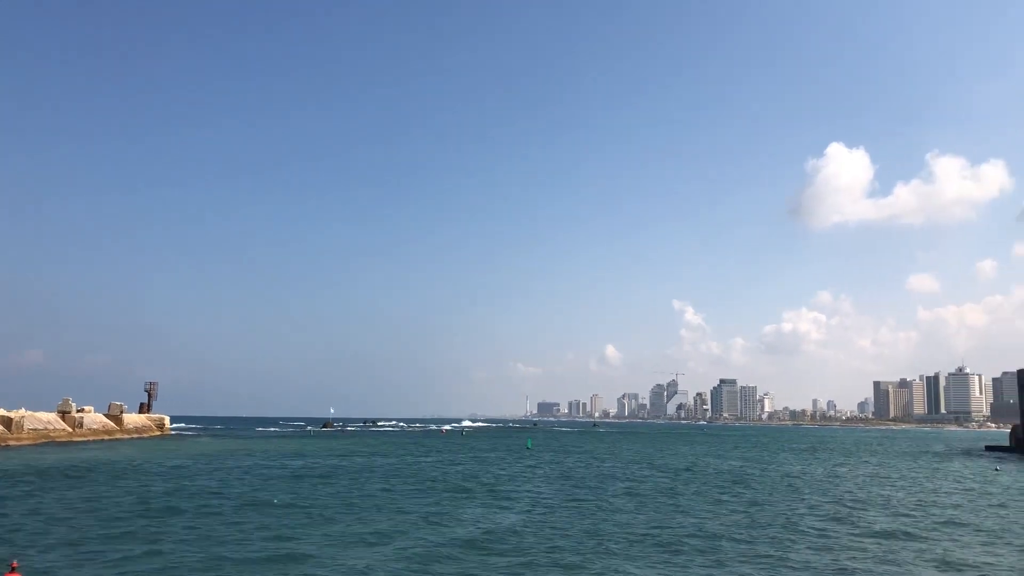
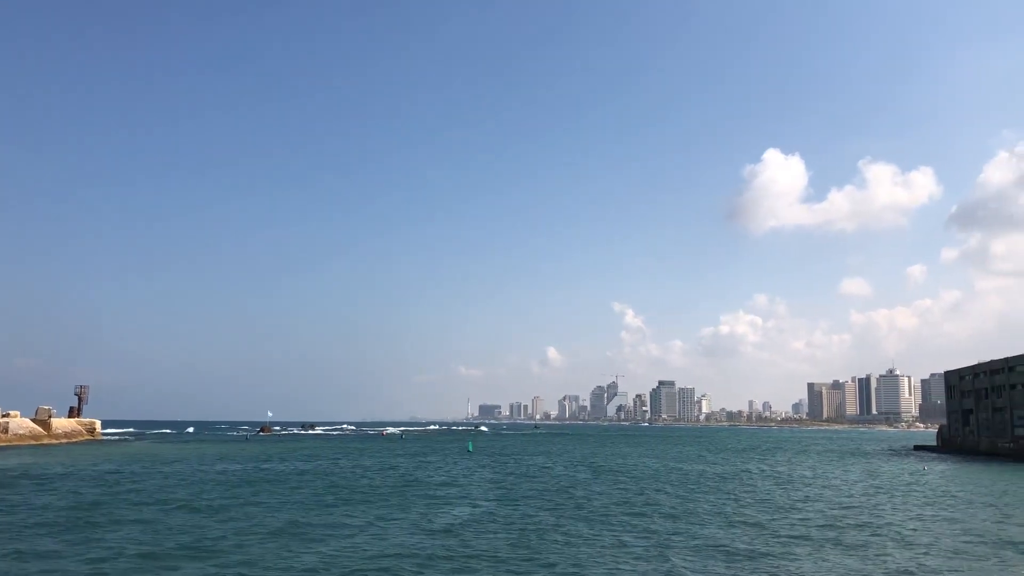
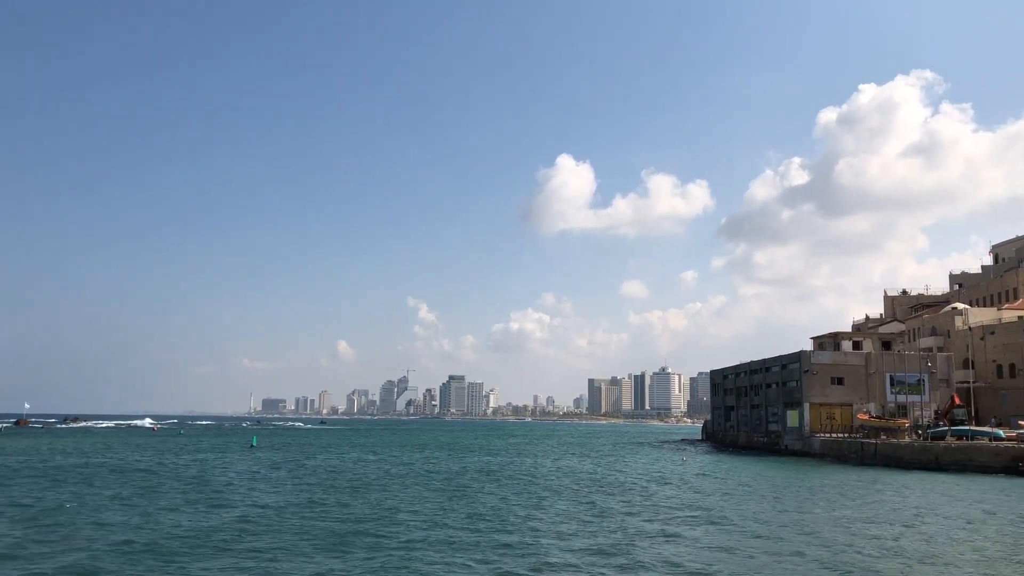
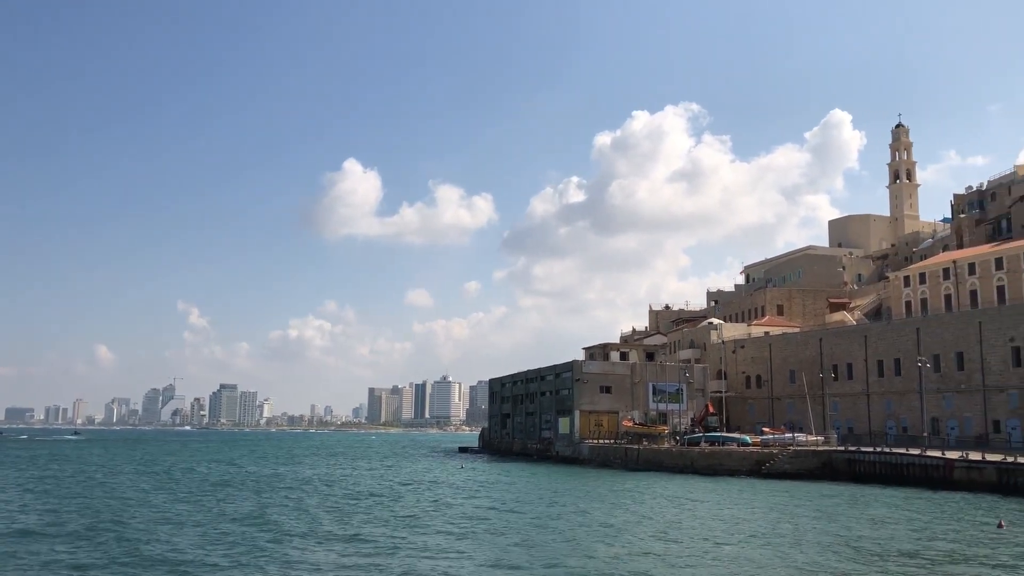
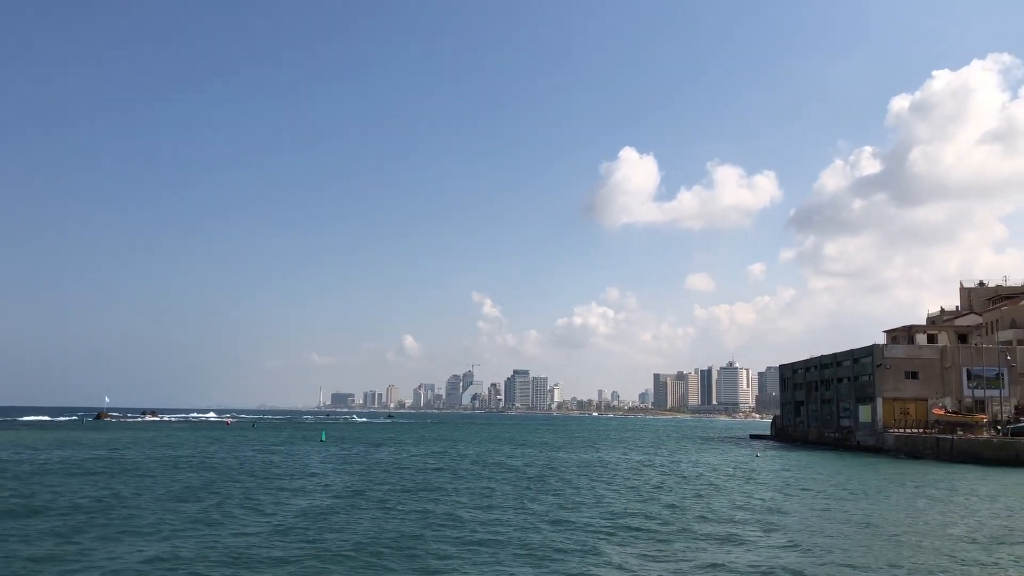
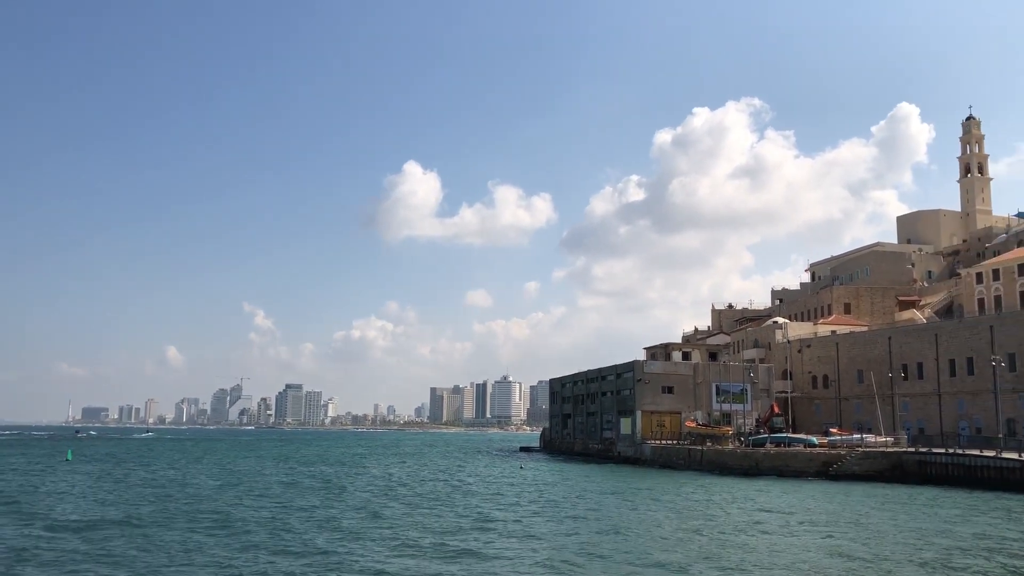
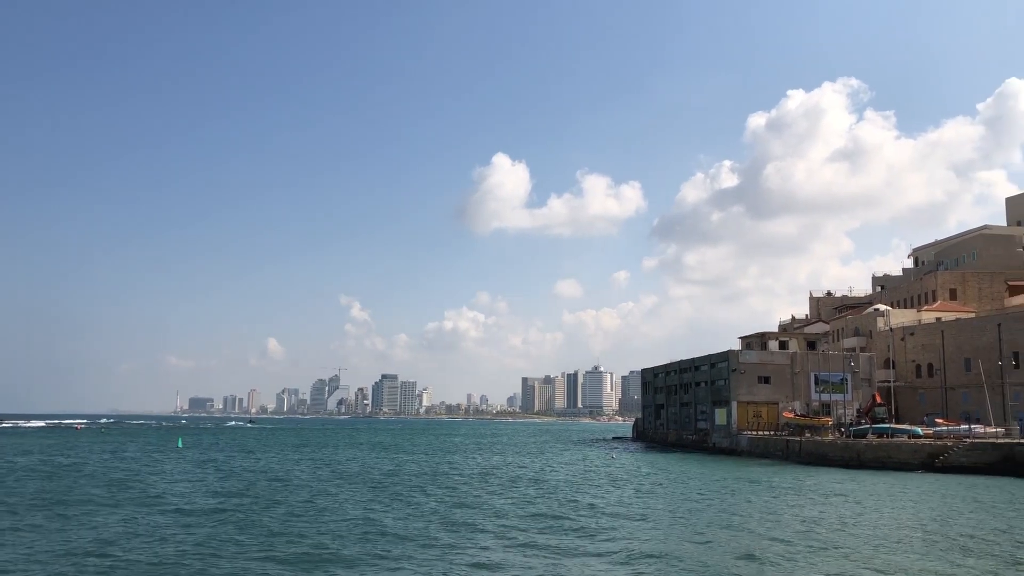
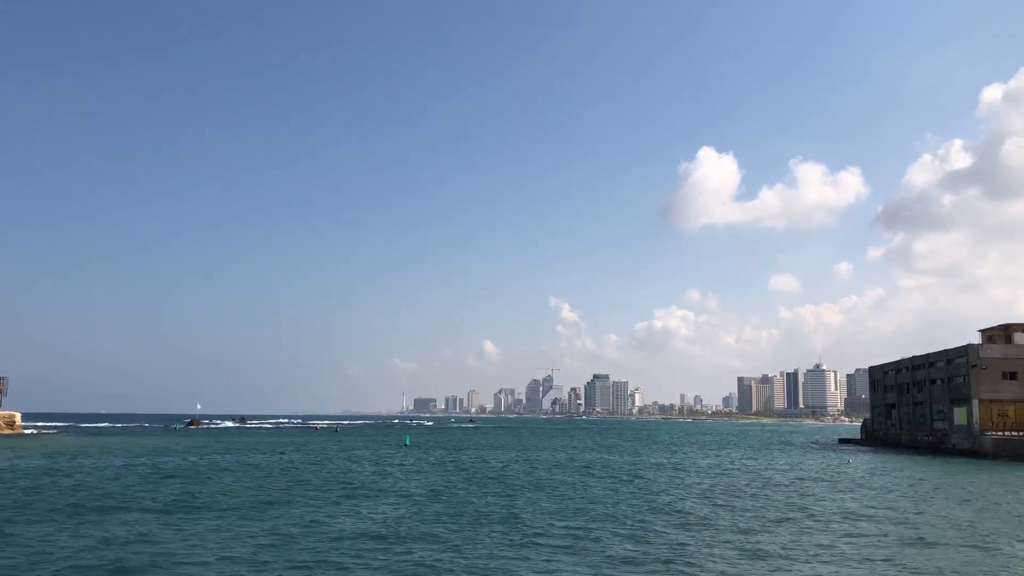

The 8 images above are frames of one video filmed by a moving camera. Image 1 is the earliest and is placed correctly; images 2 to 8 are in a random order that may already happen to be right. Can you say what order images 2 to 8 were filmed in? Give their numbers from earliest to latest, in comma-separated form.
2, 8, 5, 3, 7, 6, 4
